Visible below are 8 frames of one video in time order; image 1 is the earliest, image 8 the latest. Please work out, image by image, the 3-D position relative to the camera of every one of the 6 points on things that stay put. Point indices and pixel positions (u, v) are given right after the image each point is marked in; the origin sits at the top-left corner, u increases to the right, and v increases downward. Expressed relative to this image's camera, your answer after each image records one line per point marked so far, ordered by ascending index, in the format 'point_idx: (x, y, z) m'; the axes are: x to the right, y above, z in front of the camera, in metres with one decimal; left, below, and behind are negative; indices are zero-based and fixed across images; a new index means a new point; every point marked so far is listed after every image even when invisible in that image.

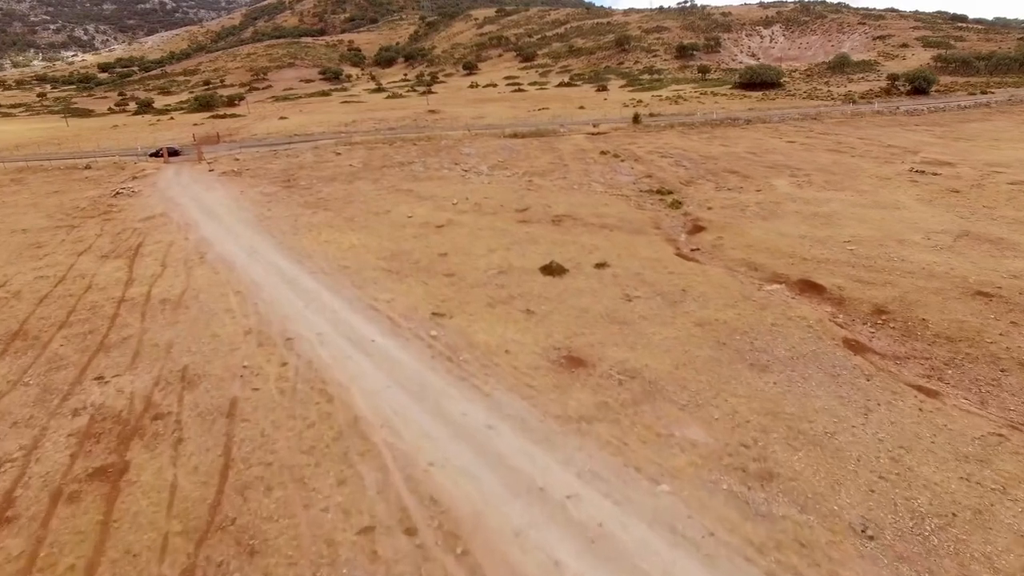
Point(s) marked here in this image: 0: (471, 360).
0: (-1.1, -2.1, +15.9) m
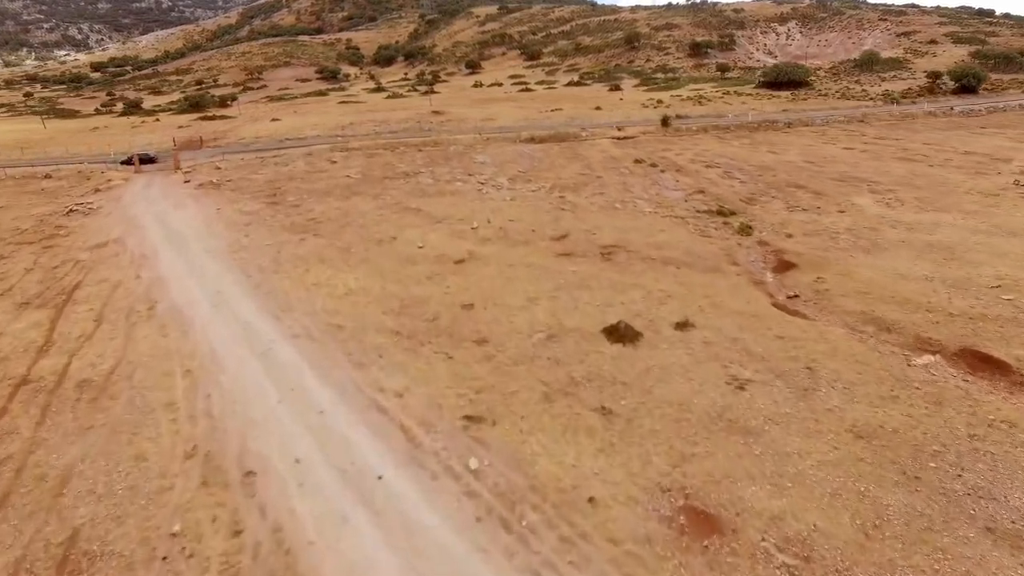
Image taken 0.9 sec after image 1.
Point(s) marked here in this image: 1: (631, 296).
0: (+0.5, -4.1, +9.9) m
1: (+4.1, -0.3, +19.6) m
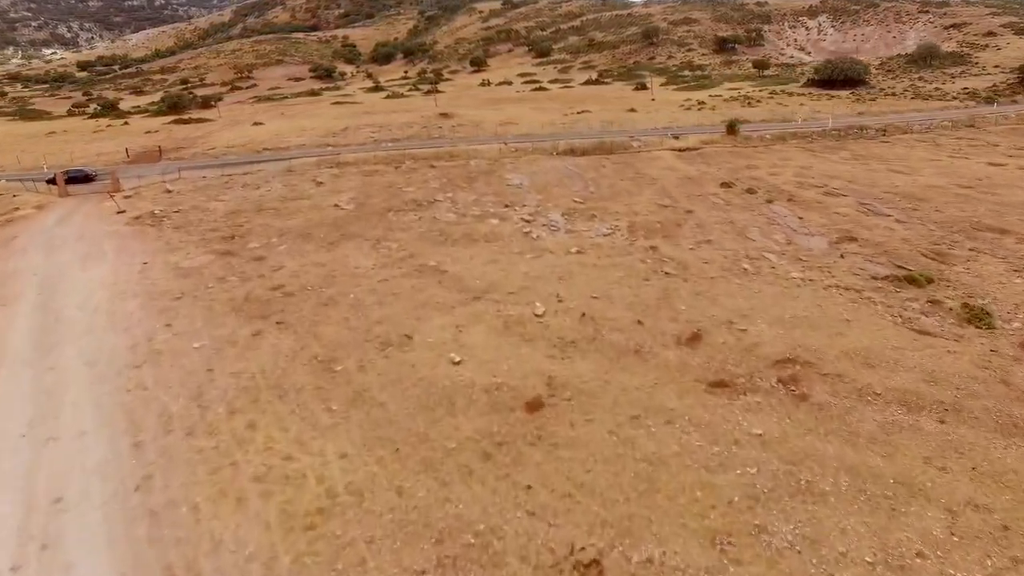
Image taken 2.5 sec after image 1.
0: (+3.1, -7.7, -0.5) m
1: (+6.7, -3.8, +9.2) m
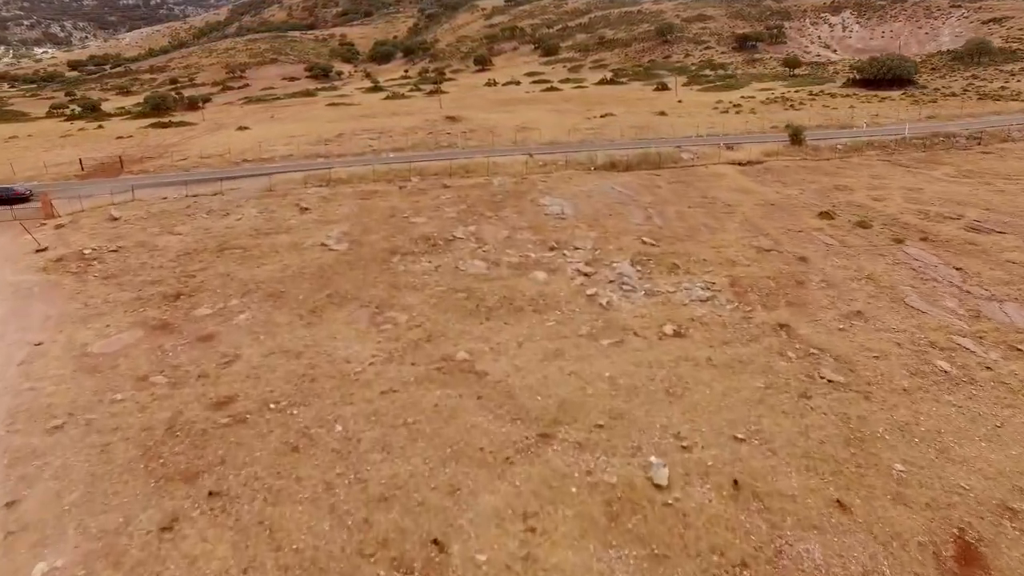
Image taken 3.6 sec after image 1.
0: (+4.9, -10.3, -7.6) m
1: (+8.4, -6.4, +2.2) m
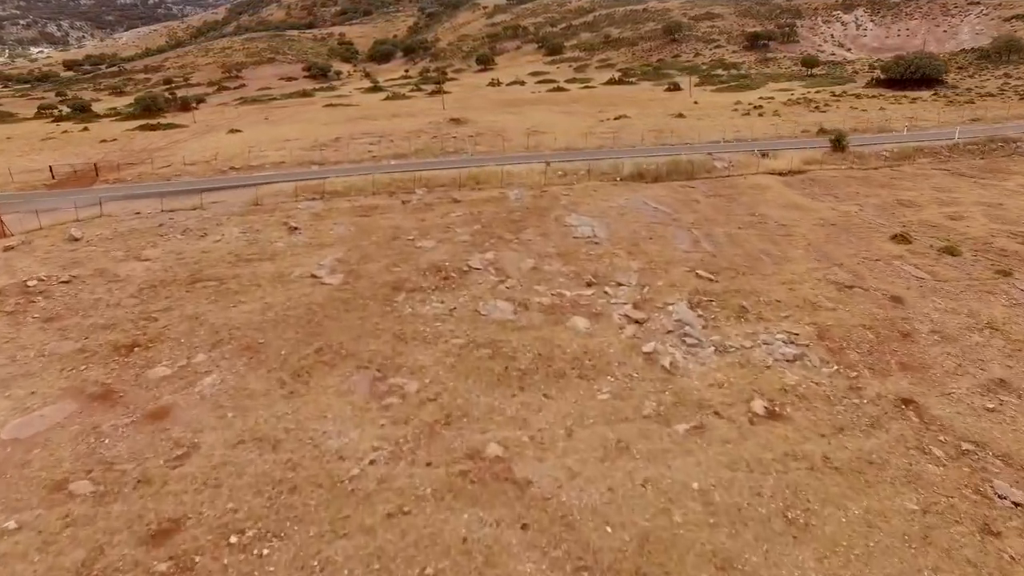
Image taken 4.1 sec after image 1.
0: (+5.8, -11.6, -11.1) m
1: (+9.3, -7.7, -1.4) m
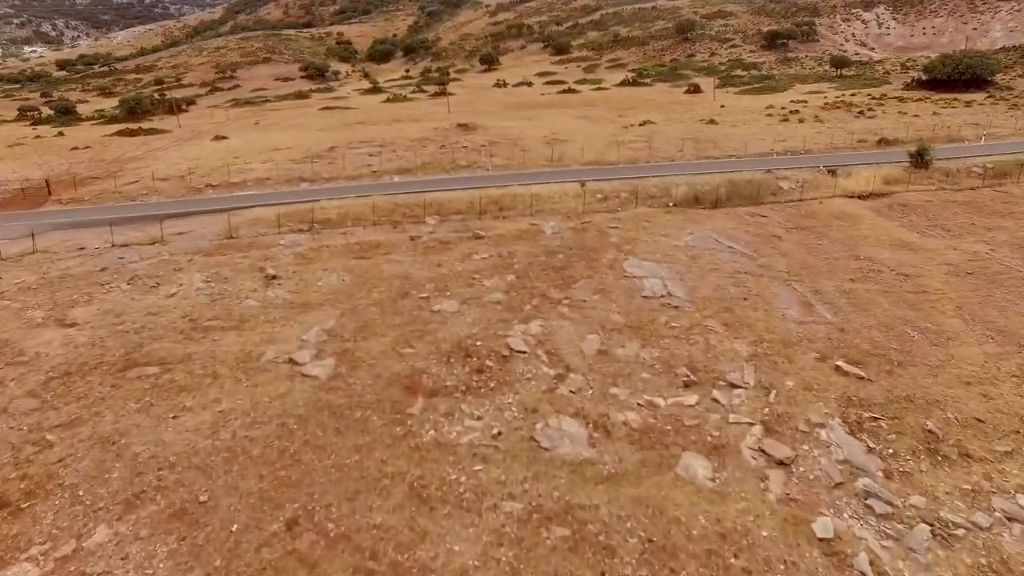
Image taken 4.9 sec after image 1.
0: (+7.2, -13.7, -16.4) m
1: (+10.7, -9.8, -6.6) m
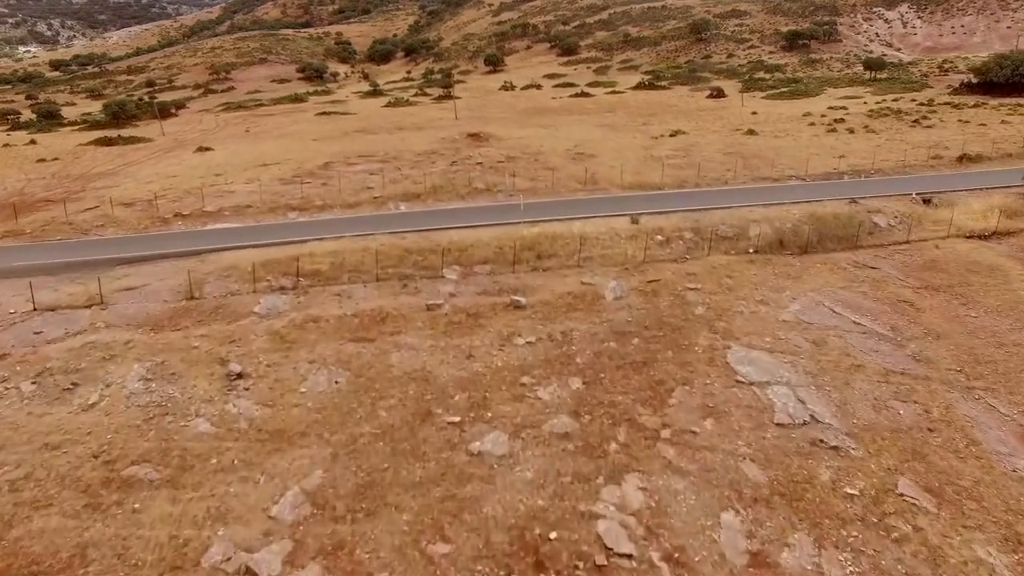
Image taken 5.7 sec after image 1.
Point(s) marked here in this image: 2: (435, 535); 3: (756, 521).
0: (+8.7, -16.1, -21.6) m
1: (+12.1, -12.2, -11.8) m
2: (-1.2, -3.8, +8.6) m
3: (+3.8, -3.6, +8.6) m
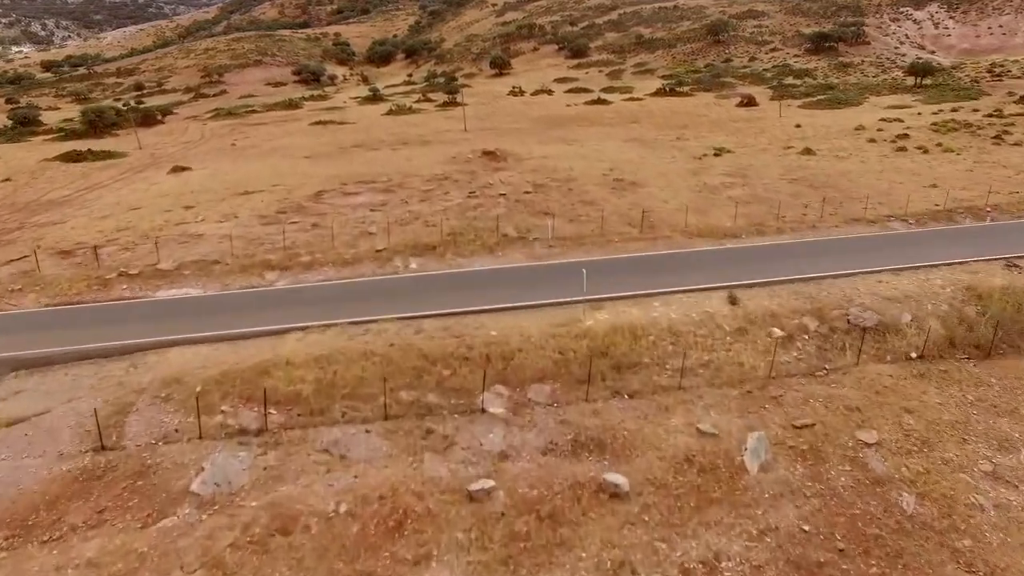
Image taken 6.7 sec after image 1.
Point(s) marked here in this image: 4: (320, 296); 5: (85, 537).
0: (+10.4, -19.1, -27.6) m
1: (+13.8, -15.1, -17.8) m
2: (+0.4, -6.7, +2.6) m
3: (+5.4, -6.6, +2.6) m
4: (-6.2, -0.2, +18.4) m
5: (-7.0, -4.1, +9.5) m
